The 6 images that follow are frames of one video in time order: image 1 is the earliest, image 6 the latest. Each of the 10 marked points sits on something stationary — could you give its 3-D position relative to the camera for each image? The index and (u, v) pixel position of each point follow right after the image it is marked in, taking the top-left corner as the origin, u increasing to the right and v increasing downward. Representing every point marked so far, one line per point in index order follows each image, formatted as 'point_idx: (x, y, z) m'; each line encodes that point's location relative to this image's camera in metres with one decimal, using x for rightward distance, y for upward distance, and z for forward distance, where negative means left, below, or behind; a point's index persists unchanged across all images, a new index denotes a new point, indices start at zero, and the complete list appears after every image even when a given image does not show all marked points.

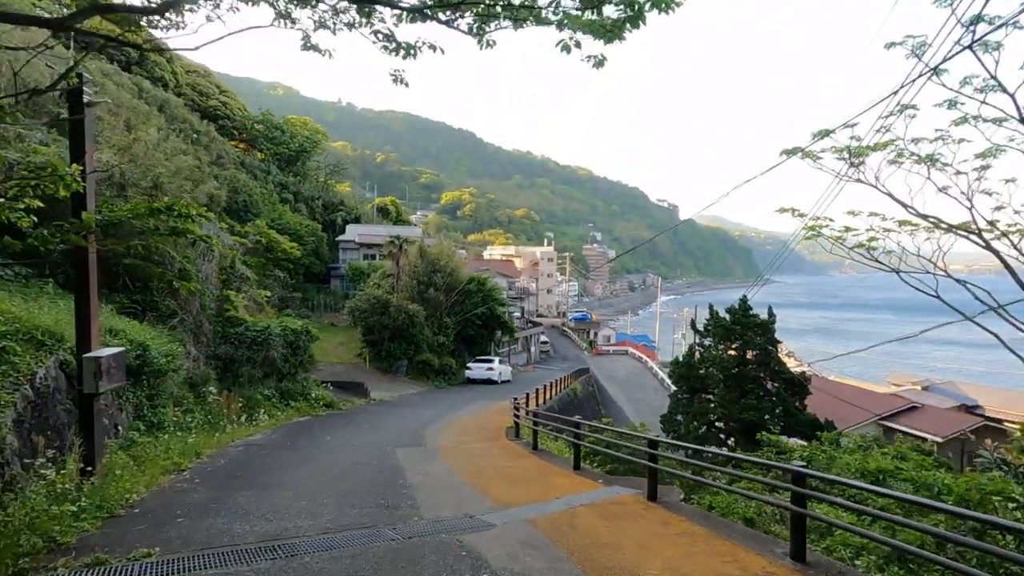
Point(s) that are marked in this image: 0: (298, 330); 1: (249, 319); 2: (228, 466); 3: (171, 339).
0: (-6.3, -1.2, +15.9) m
1: (-7.6, -0.9, +15.4) m
2: (-4.3, -2.7, +8.1) m
3: (-7.6, -1.1, +11.9) m
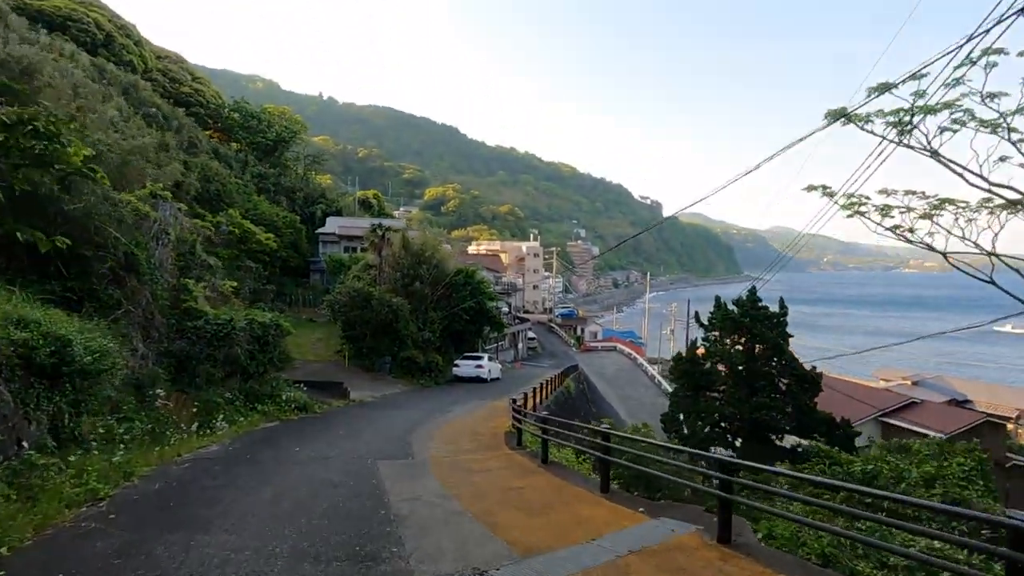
0: (-6.4, -0.9, +14.2) m
1: (-7.7, -0.6, +13.6) m
2: (-4.2, -2.5, +6.5) m
3: (-7.6, -0.9, +10.1) m
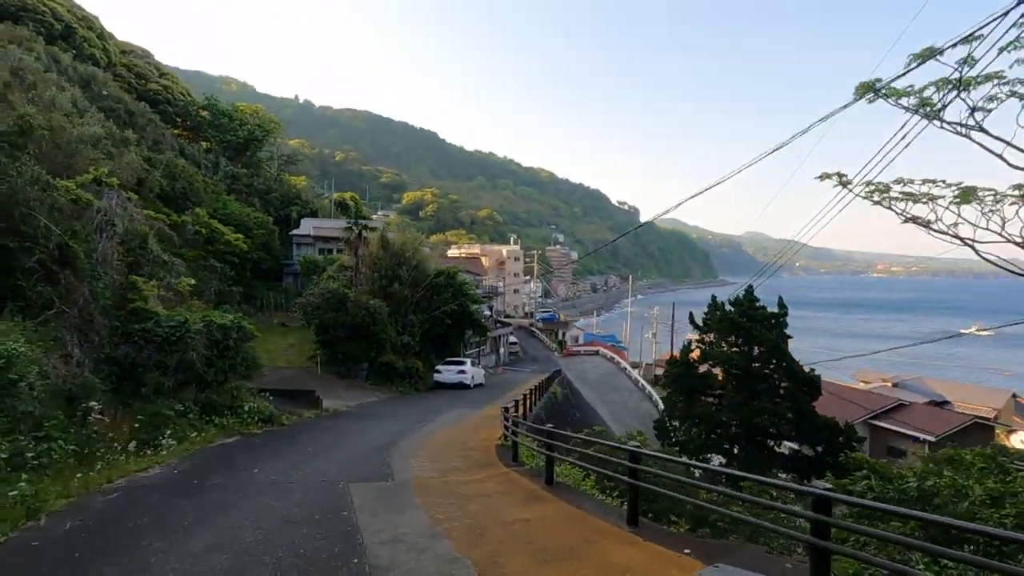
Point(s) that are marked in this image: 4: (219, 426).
0: (-6.7, -0.8, +12.7) m
1: (-7.9, -0.5, +12.1) m
2: (-4.2, -2.4, +5.1) m
3: (-7.7, -0.8, +8.6) m
4: (-6.1, -2.9, +11.2) m
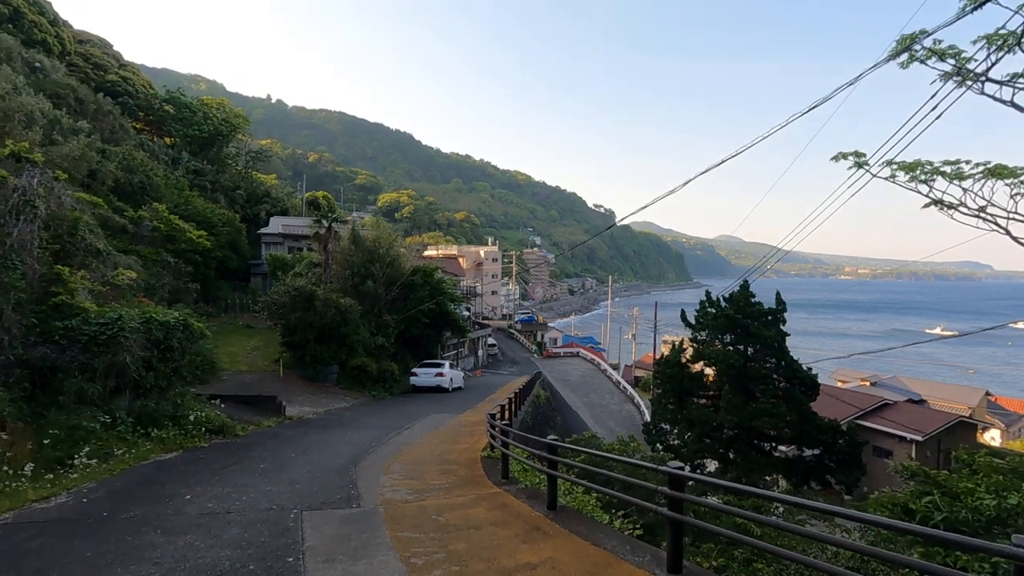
0: (-7.0, -0.7, +11.1) m
1: (-8.2, -0.4, +10.4) m
2: (-4.1, -2.1, +3.6) m
3: (-7.9, -0.6, +7.0) m
4: (-6.4, -2.7, +9.6) m
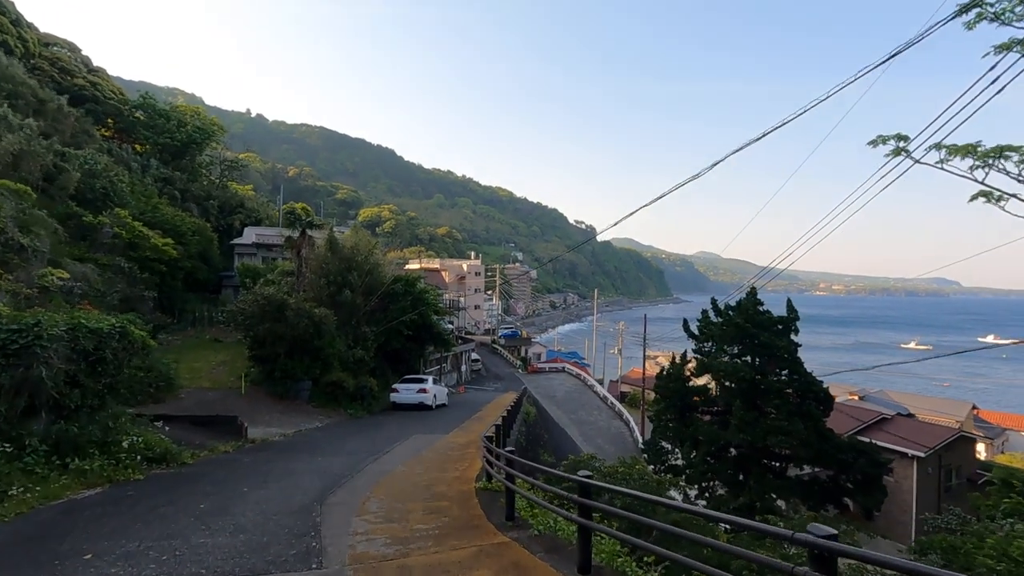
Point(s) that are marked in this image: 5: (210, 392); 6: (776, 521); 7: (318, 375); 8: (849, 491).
0: (-7.1, -0.7, +9.4) m
1: (-8.2, -0.4, +8.7) m
2: (-3.9, -1.9, +2.0) m
3: (-7.8, -0.5, +5.3) m
4: (-6.4, -2.7, +7.9) m
5: (-10.2, -3.5, +18.1) m
6: (+6.7, -5.8, +13.5) m
7: (-7.2, -3.2, +19.9) m
8: (+9.6, -5.8, +15.2) m
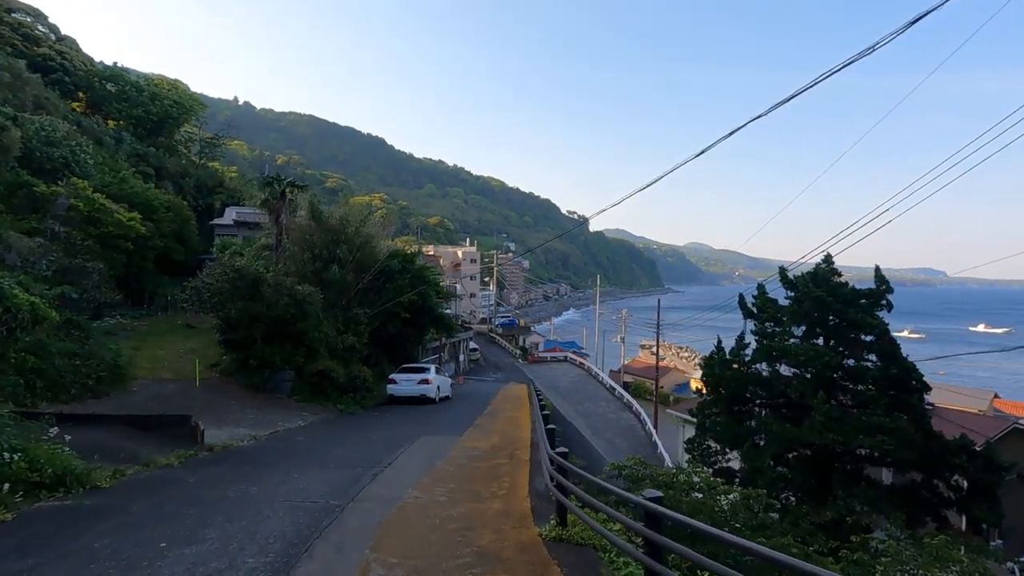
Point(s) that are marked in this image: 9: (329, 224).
0: (-6.3, 0.0, +6.3) m
1: (-7.4, +0.3, +5.6) m
2: (-3.1, -1.4, -1.0) m
3: (-6.9, +0.1, +2.2) m
4: (-5.6, -2.0, +4.9) m
5: (-9.6, -2.7, +15.0) m
6: (+7.4, -5.1, +10.7) m
7: (-6.6, -2.4, +16.8) m
8: (+10.2, -5.0, +12.5) m
9: (-6.5, +2.4, +19.2) m
